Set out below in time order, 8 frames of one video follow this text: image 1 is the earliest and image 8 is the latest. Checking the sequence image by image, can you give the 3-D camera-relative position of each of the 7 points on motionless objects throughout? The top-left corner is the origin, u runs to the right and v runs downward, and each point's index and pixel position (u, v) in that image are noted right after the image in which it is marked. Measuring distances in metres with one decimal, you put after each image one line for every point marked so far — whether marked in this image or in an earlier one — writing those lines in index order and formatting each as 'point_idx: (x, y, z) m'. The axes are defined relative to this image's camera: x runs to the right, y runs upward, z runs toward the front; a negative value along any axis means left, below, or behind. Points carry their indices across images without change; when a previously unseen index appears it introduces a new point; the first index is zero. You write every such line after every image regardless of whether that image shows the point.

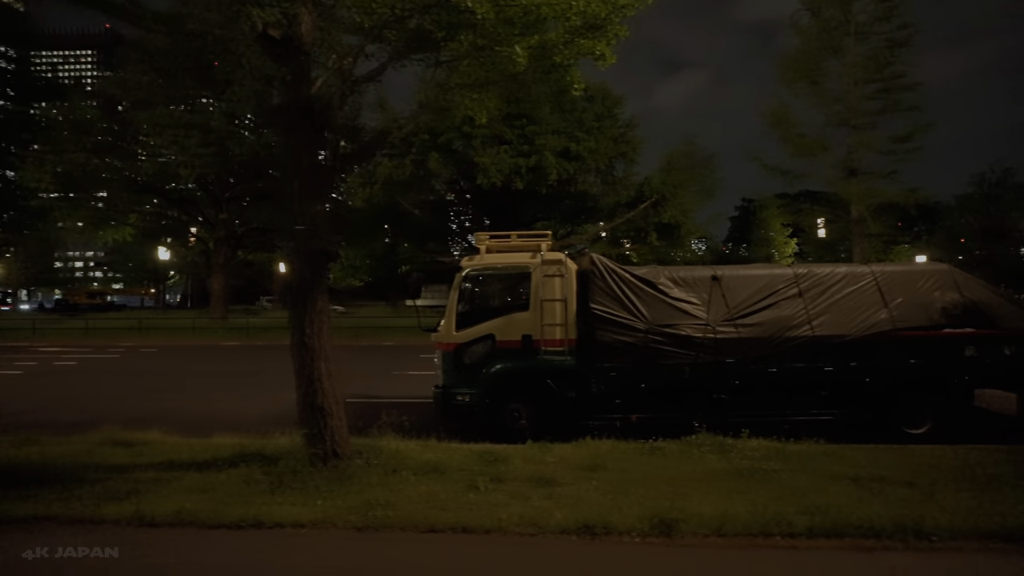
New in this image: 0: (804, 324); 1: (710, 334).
0: (+5.3, -0.7, +10.4) m
1: (+3.5, -0.8, +10.4) m
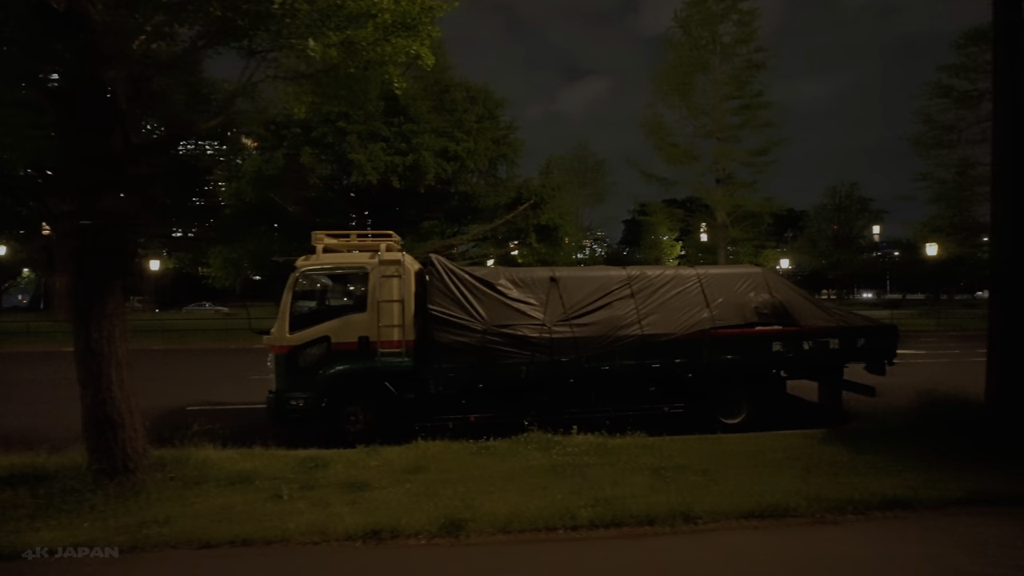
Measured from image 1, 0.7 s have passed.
0: (+2.3, -0.7, +11.0) m
1: (+0.6, -0.9, +10.7) m
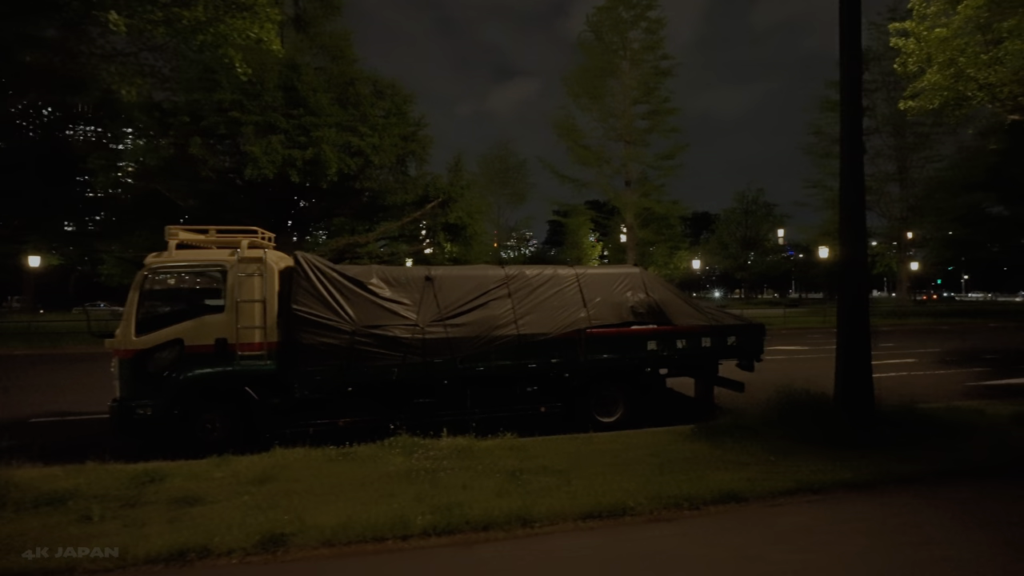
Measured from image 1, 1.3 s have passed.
0: (0.0, -0.7, +10.9) m
1: (-1.7, -0.8, +10.4) m
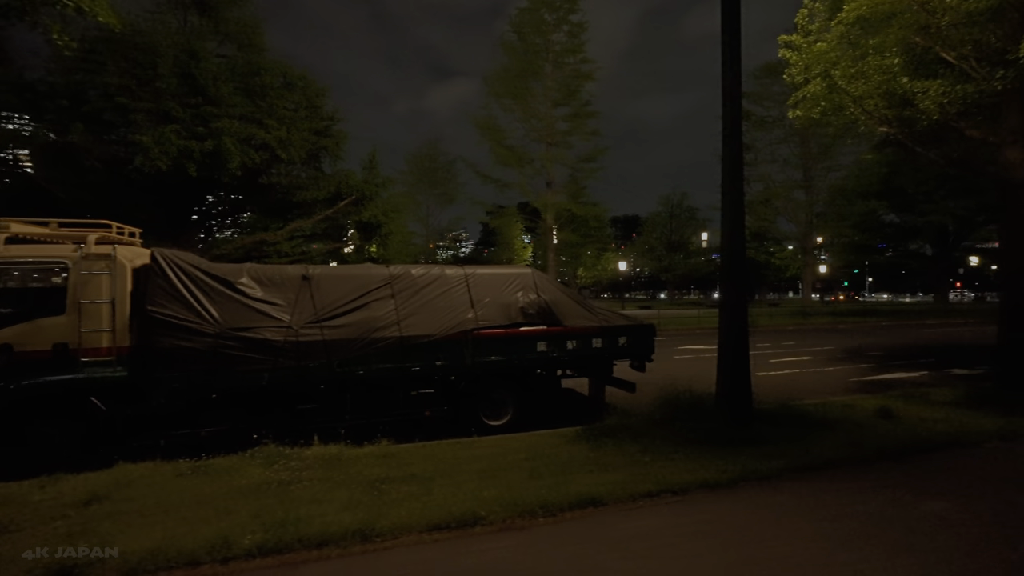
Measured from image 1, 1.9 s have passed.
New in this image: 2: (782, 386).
0: (-2.2, -0.7, +10.5) m
1: (-3.8, -0.8, +9.9) m
2: (+7.5, -2.8, +16.0) m
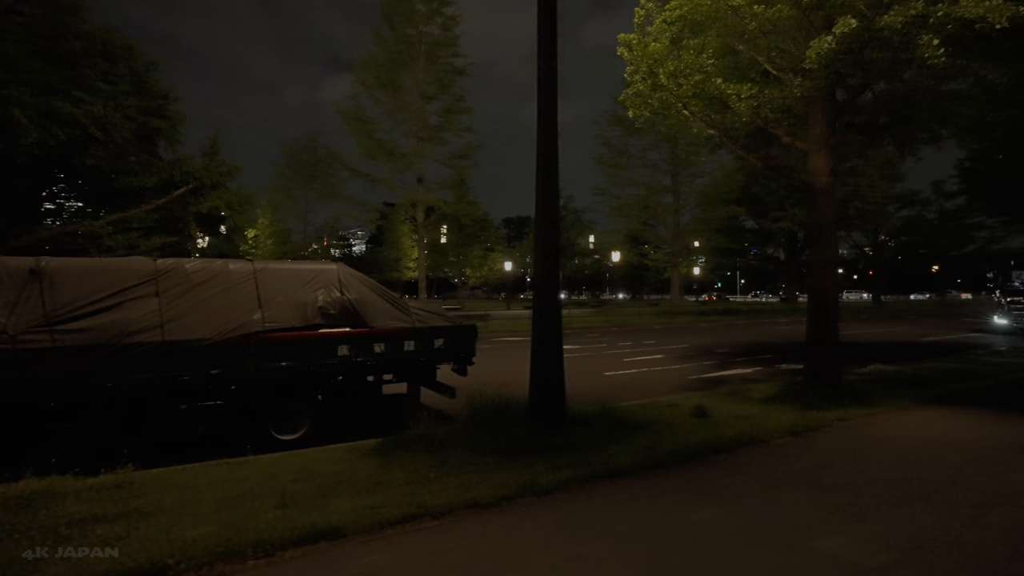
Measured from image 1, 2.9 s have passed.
0: (-5.6, -0.6, +8.9) m
1: (-7.0, -0.8, +8.0) m
2: (+3.1, -2.7, +16.0) m
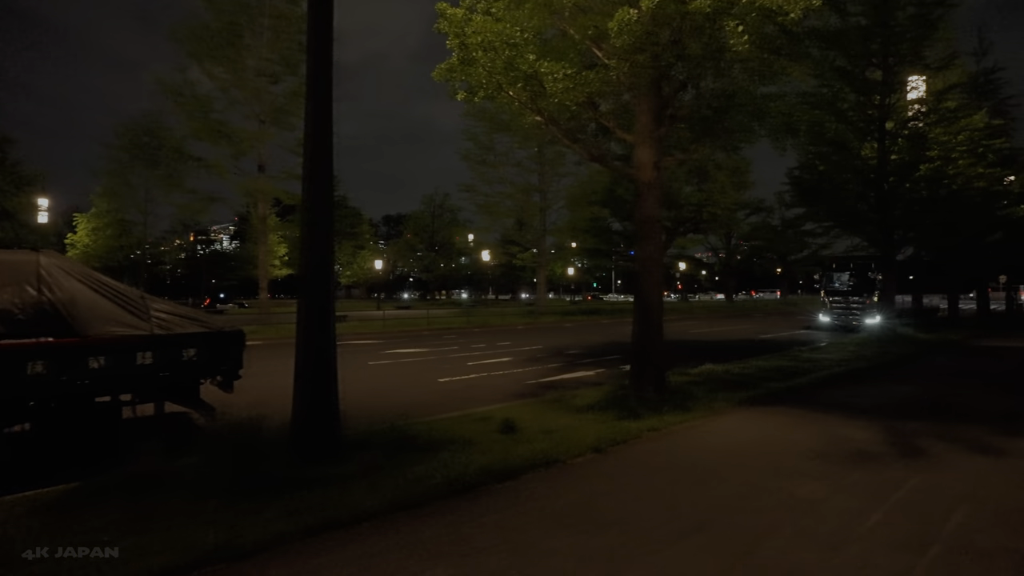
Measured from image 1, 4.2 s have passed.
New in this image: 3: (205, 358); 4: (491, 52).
0: (-8.7, -0.6, +5.9) m
1: (-9.9, -0.7, +4.8) m
2: (-1.6, -2.7, +14.5) m
3: (-4.9, -1.1, +9.3) m
4: (-0.3, +4.7, +11.6) m
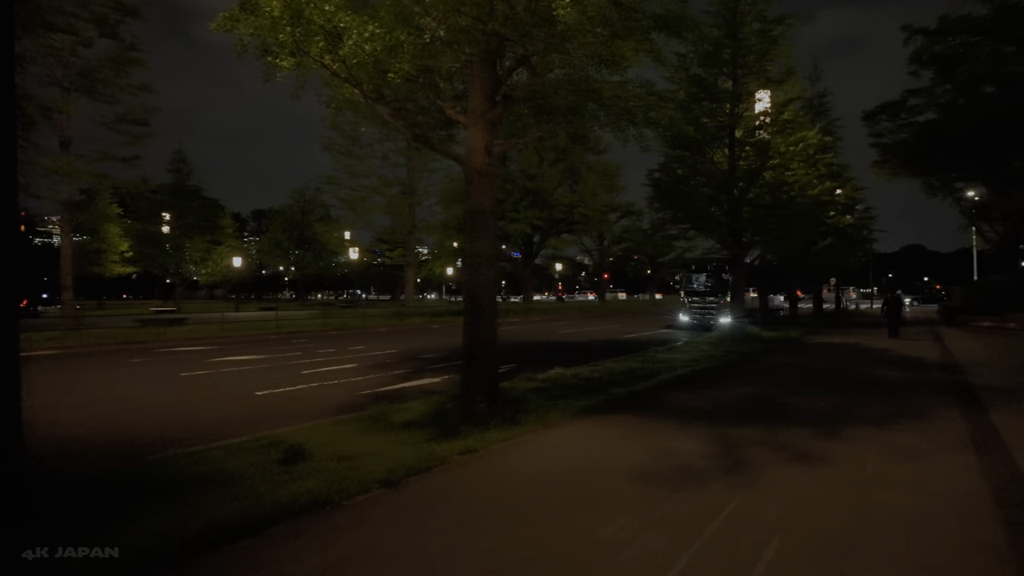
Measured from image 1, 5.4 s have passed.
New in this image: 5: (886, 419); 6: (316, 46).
0: (-10.8, -0.5, +2.5) m
1: (-11.8, -0.7, +1.1) m
2: (-5.5, -2.7, +12.2) m
3: (-7.8, -1.1, +6.5) m
4: (-3.6, +4.7, +9.7) m
5: (+6.9, -2.4, +10.7) m
6: (-3.3, +4.2, +10.0) m
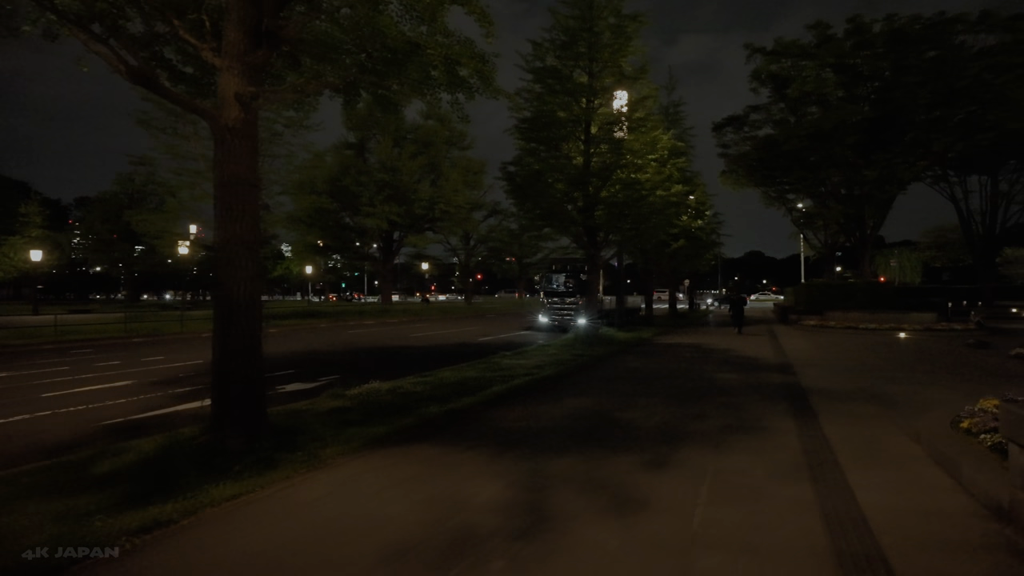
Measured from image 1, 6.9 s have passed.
0: (-12.2, -0.4, -2.3) m
1: (-12.9, -0.6, -3.9) m
2: (-9.1, -2.6, +8.4) m
3: (-10.1, -1.0, +2.2) m
4: (-6.7, +4.8, +6.2) m
5: (+3.4, -2.4, +9.4) m
6: (-6.4, +4.3, +6.6) m
